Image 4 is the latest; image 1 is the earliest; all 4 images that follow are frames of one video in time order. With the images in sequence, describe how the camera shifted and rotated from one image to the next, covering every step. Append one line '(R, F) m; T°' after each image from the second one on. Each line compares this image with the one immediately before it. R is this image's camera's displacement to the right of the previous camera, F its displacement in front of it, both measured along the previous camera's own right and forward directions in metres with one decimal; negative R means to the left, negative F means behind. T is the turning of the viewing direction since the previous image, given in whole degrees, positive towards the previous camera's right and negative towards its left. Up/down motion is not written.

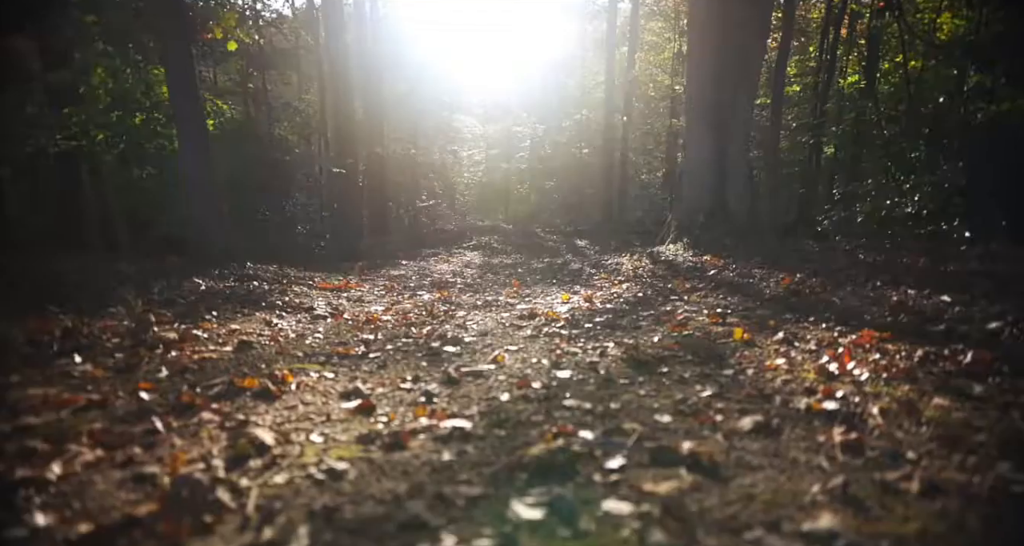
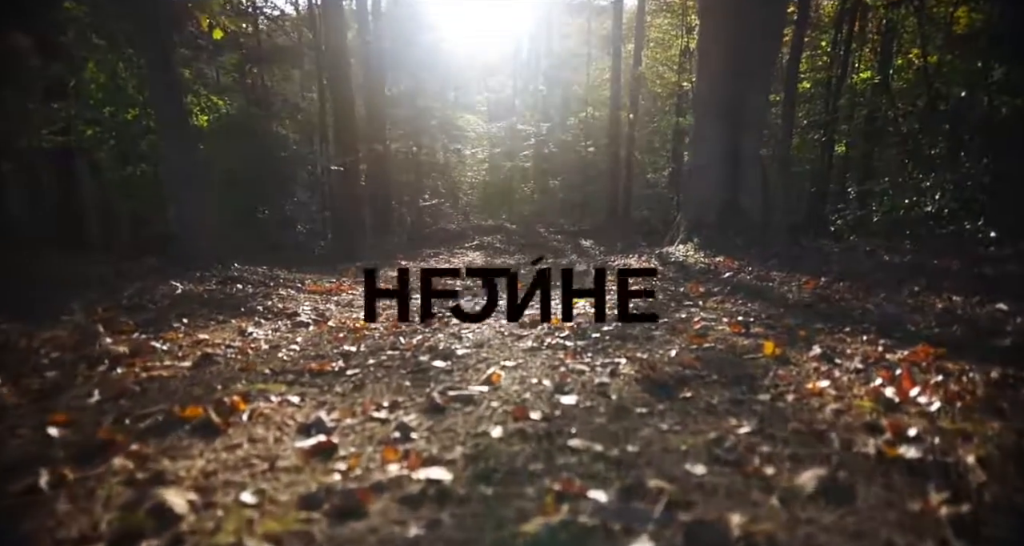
(0.0, +0.7) m; 0°
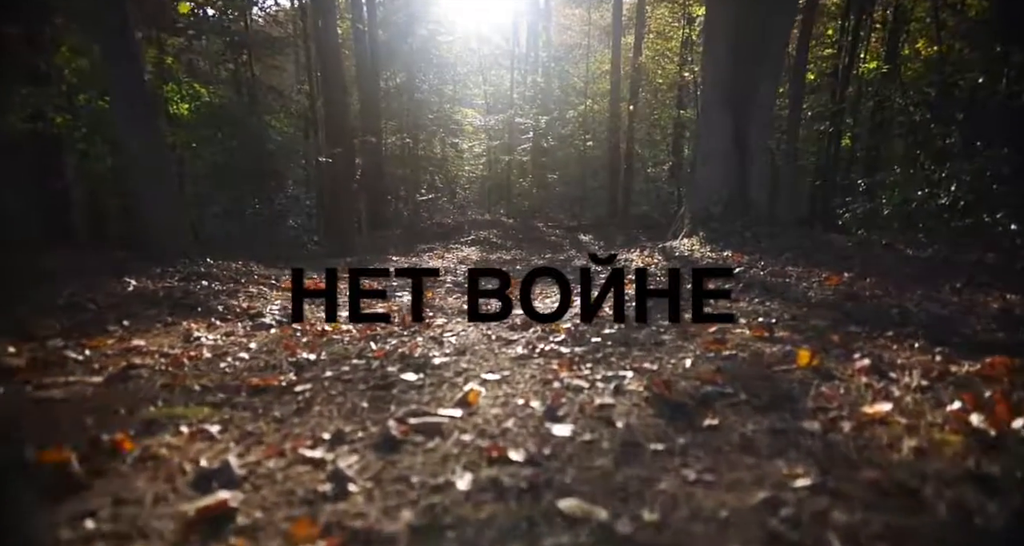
(+0.1, +0.8) m; 0°
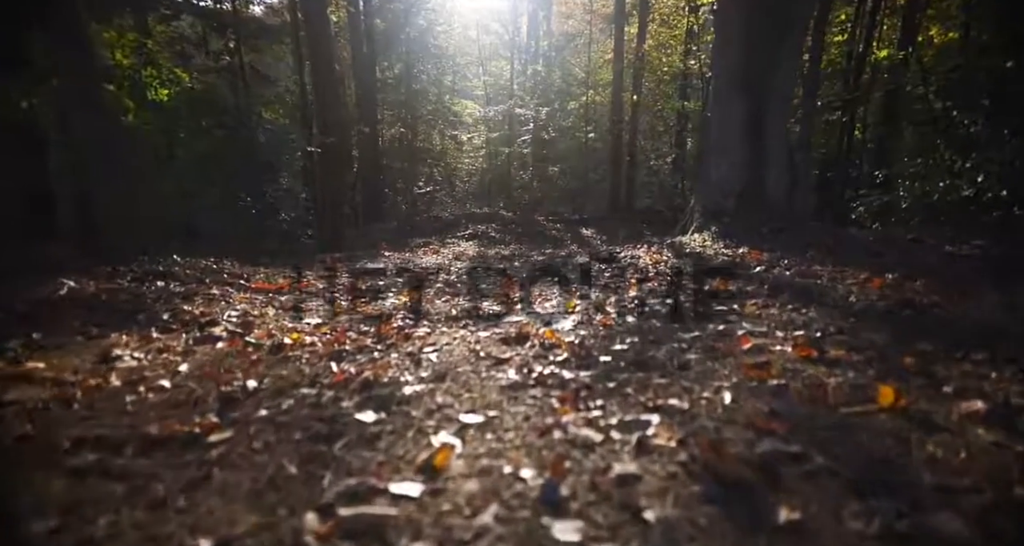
(+0.1, +1.0) m; 0°
